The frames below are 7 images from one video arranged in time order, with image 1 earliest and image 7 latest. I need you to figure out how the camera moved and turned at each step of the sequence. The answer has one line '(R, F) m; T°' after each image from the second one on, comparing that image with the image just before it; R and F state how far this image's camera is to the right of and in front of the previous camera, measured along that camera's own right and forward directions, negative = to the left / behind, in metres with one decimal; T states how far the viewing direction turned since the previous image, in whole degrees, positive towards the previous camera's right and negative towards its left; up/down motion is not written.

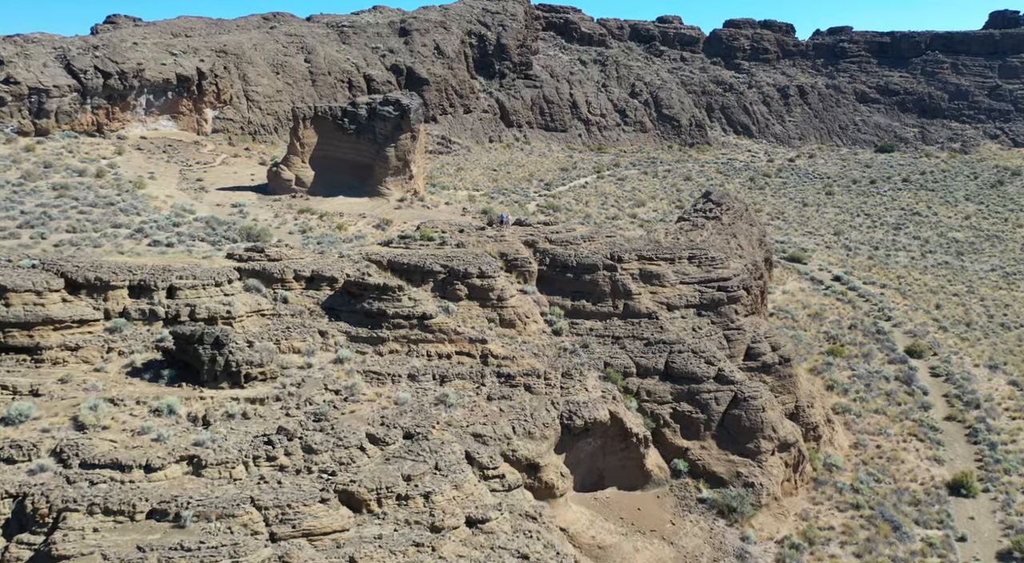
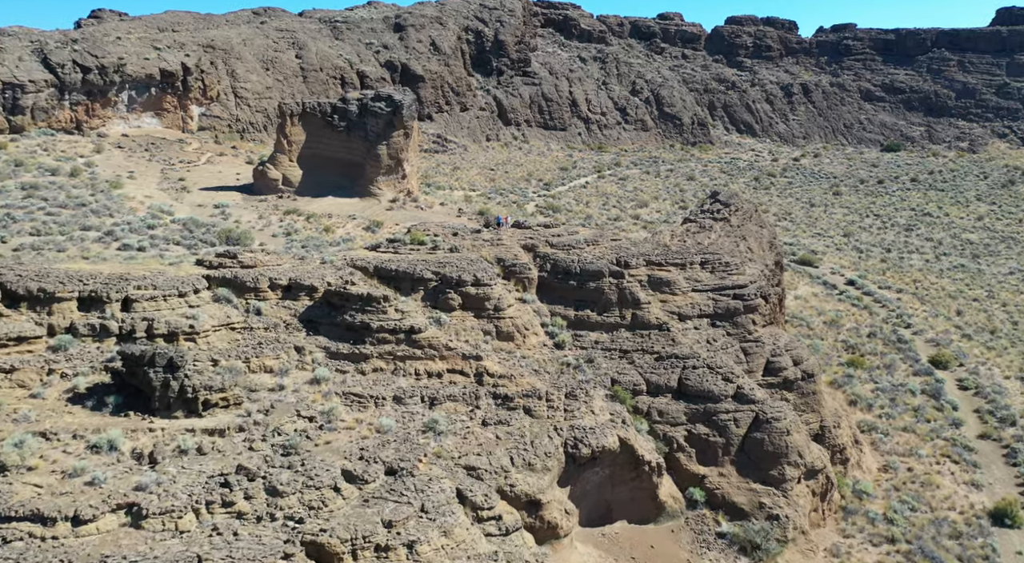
(0.0, +1.8) m; 0°
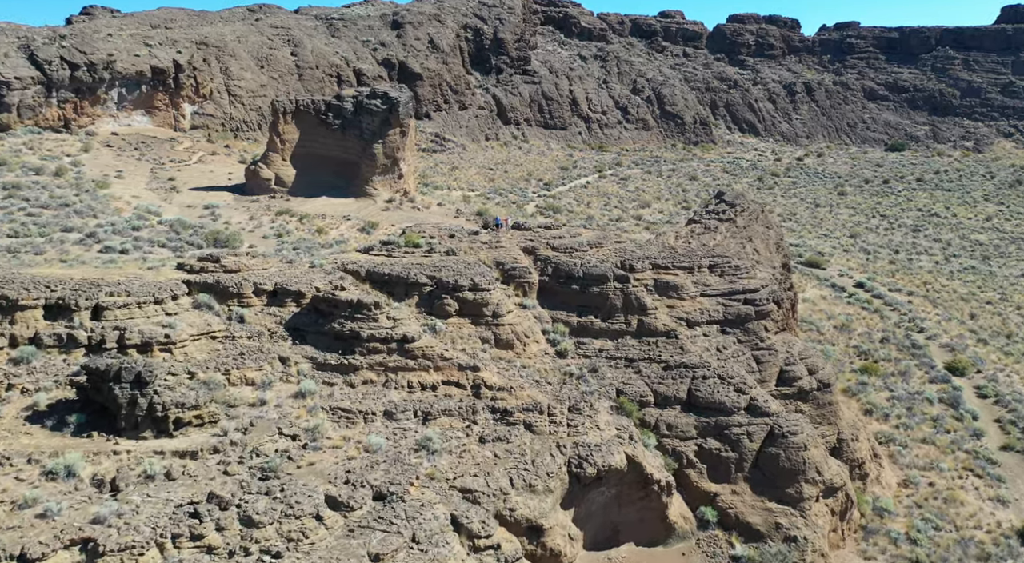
(0.0, +1.0) m; 0°
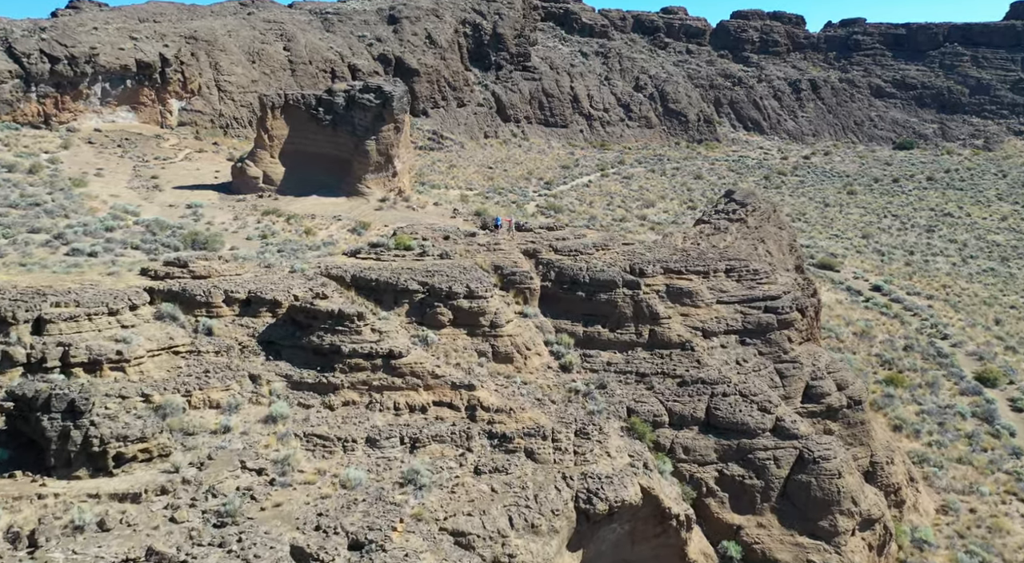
(0.0, +1.7) m; 0°
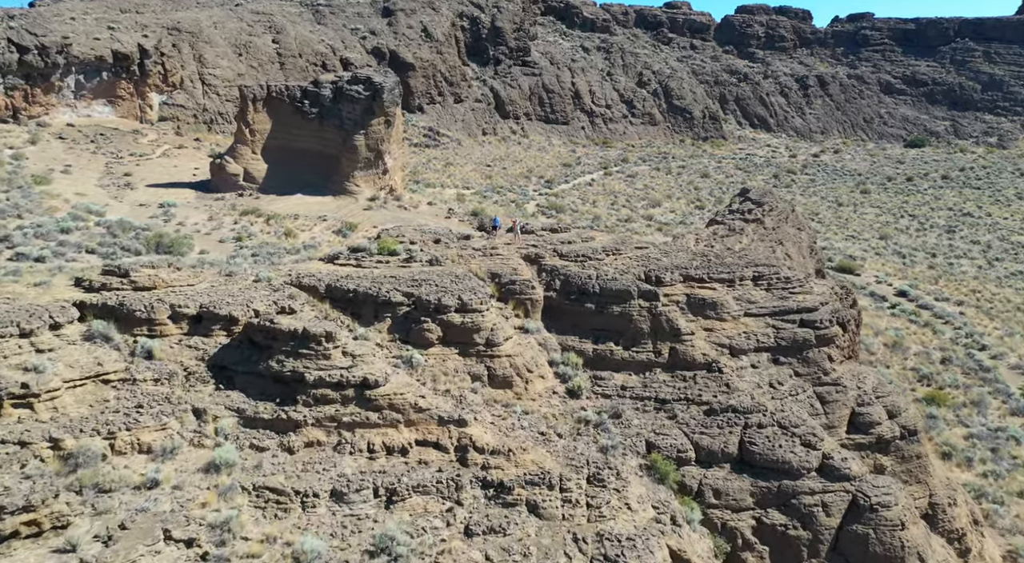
(0.0, +2.3) m; 0°
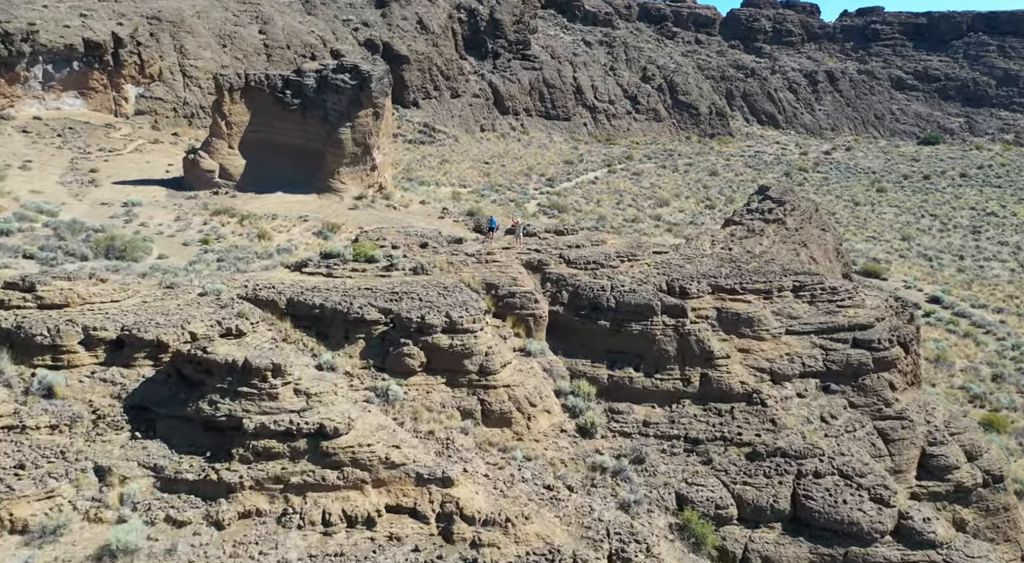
(0.0, +2.5) m; 0°
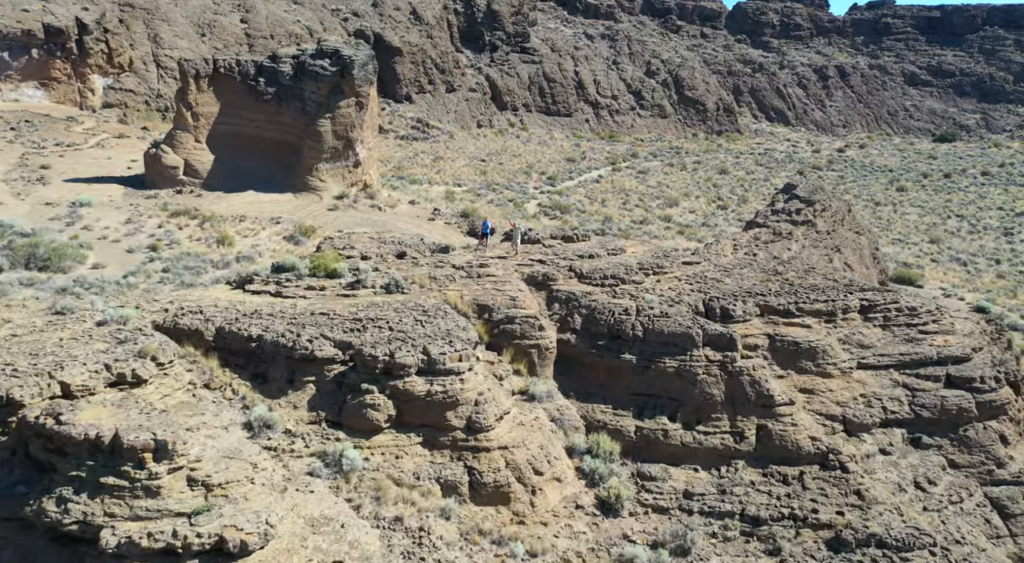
(0.0, +3.0) m; 0°
